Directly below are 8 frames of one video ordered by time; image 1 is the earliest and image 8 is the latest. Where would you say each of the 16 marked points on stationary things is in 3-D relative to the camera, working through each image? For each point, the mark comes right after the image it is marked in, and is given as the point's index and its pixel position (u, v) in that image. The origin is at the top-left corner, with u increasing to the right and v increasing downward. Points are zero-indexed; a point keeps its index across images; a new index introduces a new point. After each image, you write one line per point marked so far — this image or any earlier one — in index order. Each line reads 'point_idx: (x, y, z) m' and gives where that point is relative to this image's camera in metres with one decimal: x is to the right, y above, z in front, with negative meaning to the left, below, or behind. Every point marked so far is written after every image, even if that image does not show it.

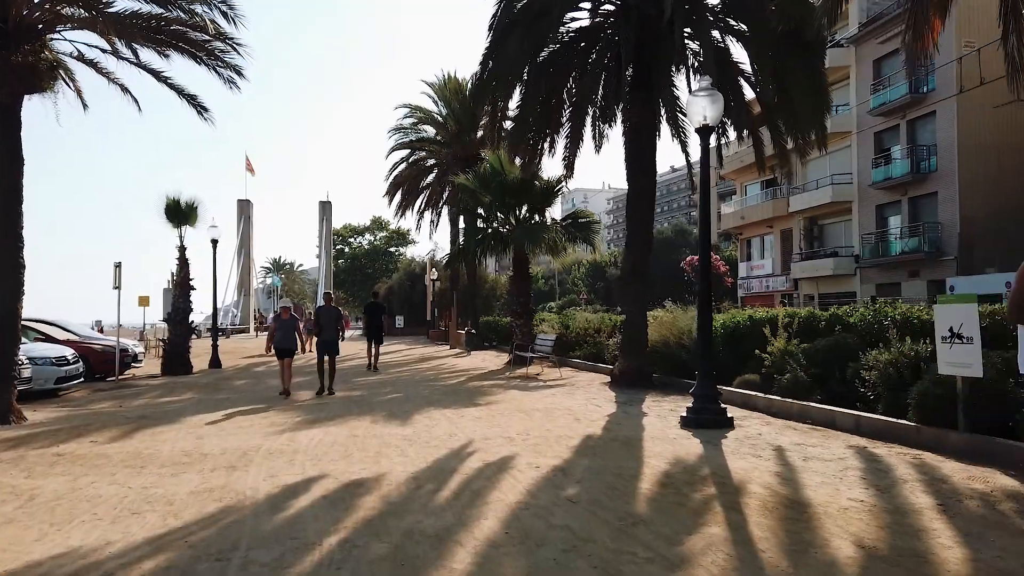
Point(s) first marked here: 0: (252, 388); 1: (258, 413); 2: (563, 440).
0: (-5.5, -2.1, +15.9) m
1: (-3.7, -1.8, +10.8) m
2: (+0.6, -1.6, +8.0) m
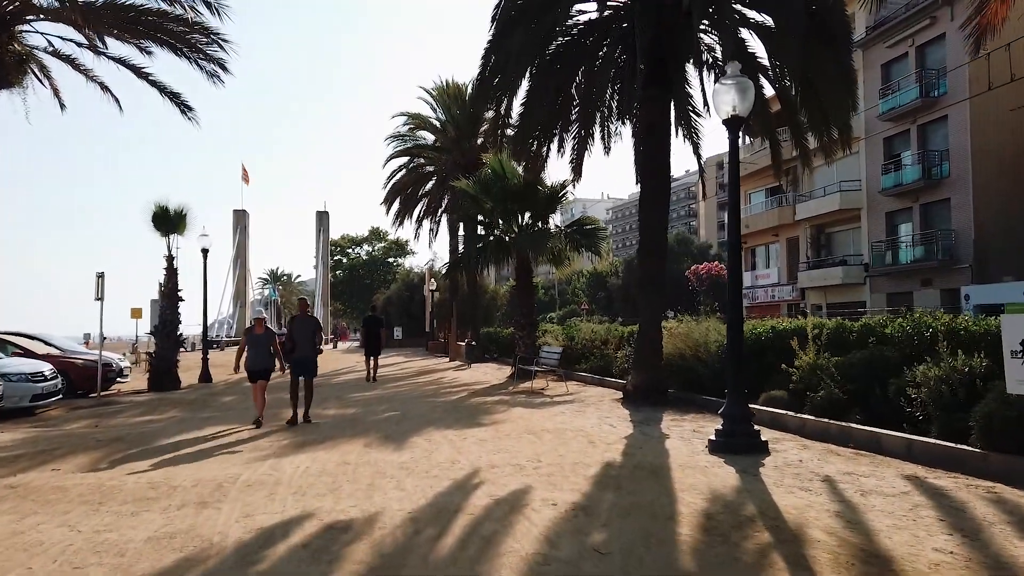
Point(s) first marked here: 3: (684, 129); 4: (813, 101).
0: (-5.4, -2.3, +15.0) m
1: (-3.6, -2.0, +9.9) m
2: (+0.6, -1.7, +7.1) m
3: (+3.4, +3.1, +14.7) m
4: (+4.9, +3.0, +12.2) m
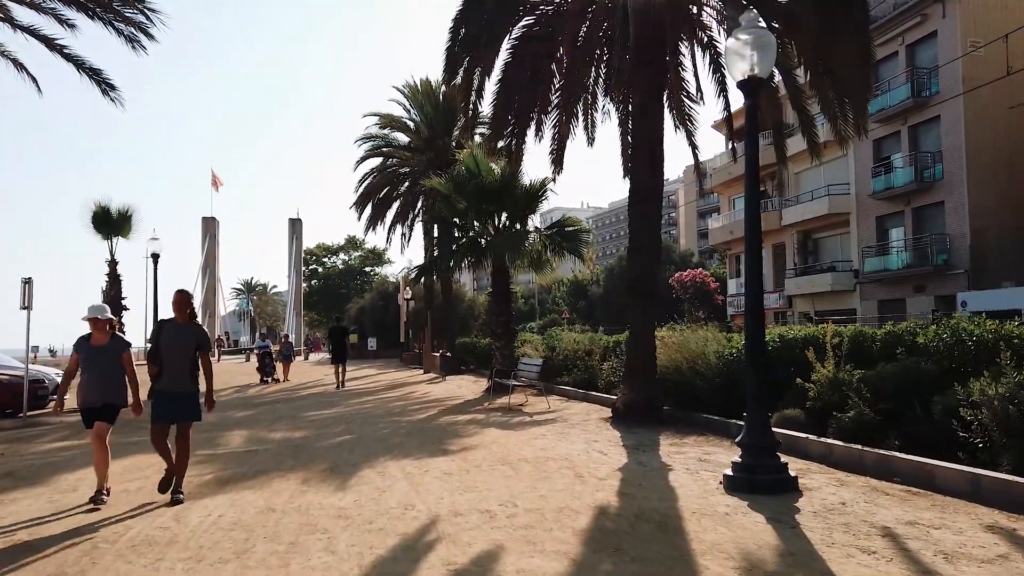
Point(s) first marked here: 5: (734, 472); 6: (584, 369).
0: (-5.9, -2.4, +13.3) m
1: (-3.9, -2.0, +8.2) m
2: (+0.4, -1.7, +5.6) m
3: (+2.9, +3.1, +13.3) m
4: (+4.5, +3.0, +10.8) m
5: (+1.9, -1.6, +6.5) m
6: (+1.5, -1.7, +15.8) m
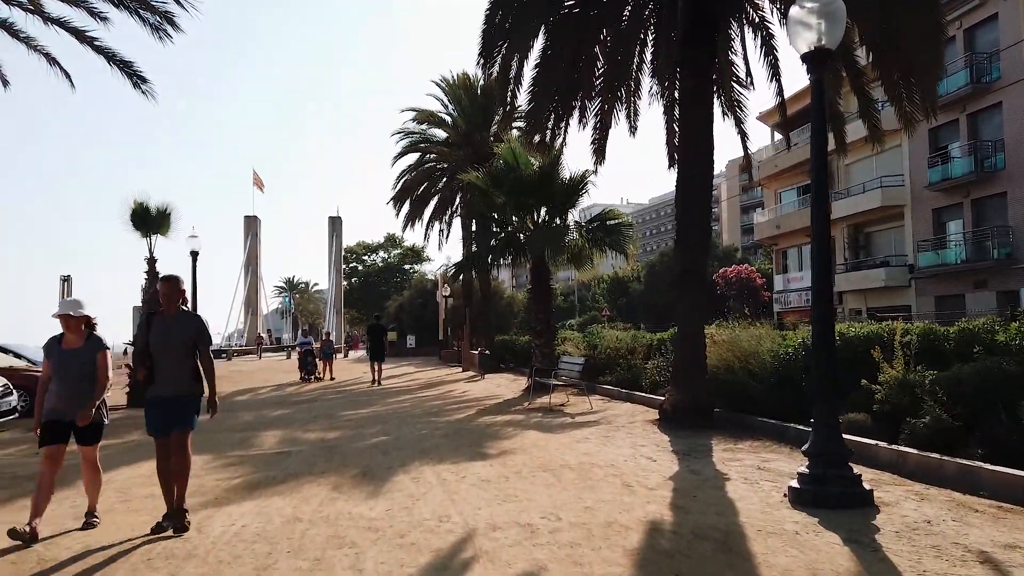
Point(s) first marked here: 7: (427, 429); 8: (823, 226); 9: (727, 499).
0: (-5.2, -2.4, +13.1) m
1: (-3.4, -2.0, +7.9) m
2: (+0.7, -1.7, +5.1) m
3: (+3.6, +3.1, +12.6) m
4: (+5.0, +3.0, +10.1) m
5: (+2.2, -1.5, +5.9) m
6: (+2.3, -1.6, +15.3) m
7: (-1.2, -2.0, +10.9) m
8: (+2.6, +0.5, +6.2) m
9: (+1.7, -1.7, +6.1) m
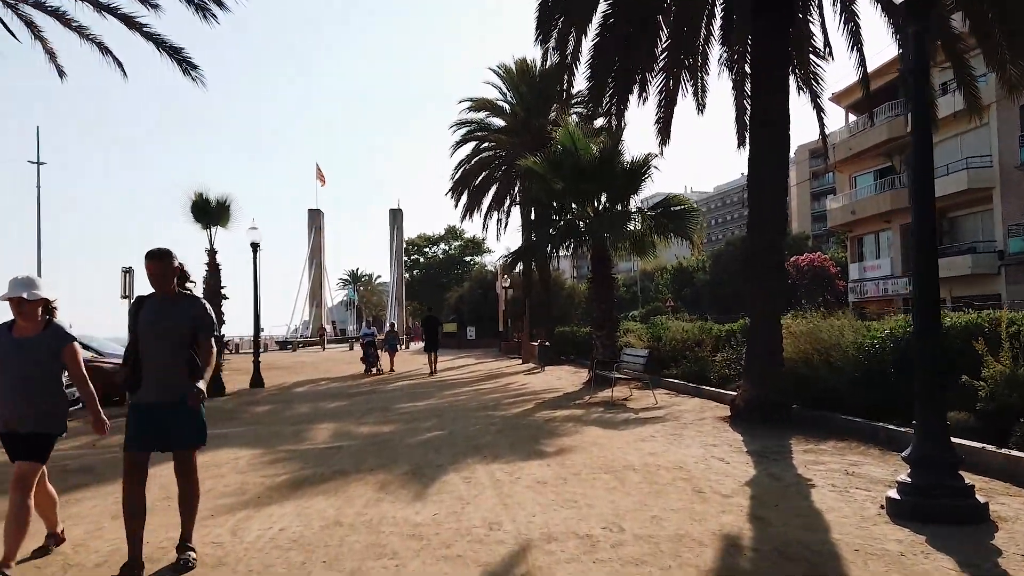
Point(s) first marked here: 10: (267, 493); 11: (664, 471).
0: (-4.1, -2.2, +13.0) m
1: (-2.9, -1.9, +7.7) m
2: (+1.0, -1.6, +4.5) m
3: (+4.5, +3.3, +11.7) m
4: (+5.7, +3.2, +9.0) m
5: (+2.6, -1.4, +5.1) m
6: (+3.5, -1.4, +14.5) m
7: (-0.4, -1.9, +10.4) m
8: (+3.0, +0.6, +5.4) m
9: (+2.2, -1.6, +5.4) m
10: (-2.2, -1.8, +6.6) m
11: (+1.4, -1.6, +6.7) m
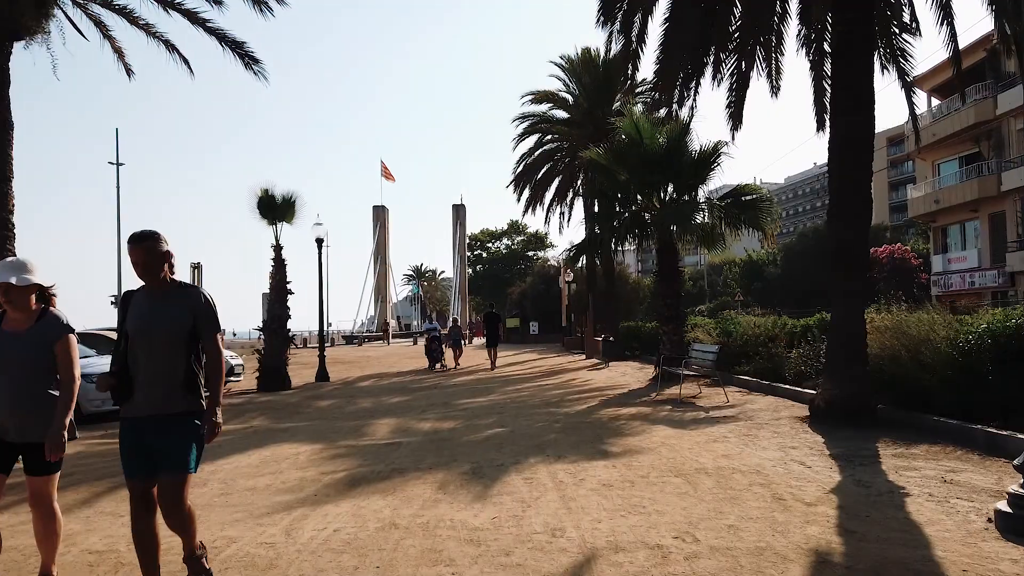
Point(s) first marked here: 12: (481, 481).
0: (-3.1, -2.1, +12.9) m
1: (-2.2, -1.8, +7.6) m
2: (+1.4, -1.5, +4.0) m
3: (+5.5, +3.5, +10.9) m
4: (+6.4, +3.3, +8.2) m
5: (+3.0, -1.3, +4.6) m
6: (+4.7, -1.3, +13.8) m
7: (+0.5, -1.8, +10.1) m
8: (+3.4, +0.7, +4.8) m
9: (+2.6, -1.5, +4.9) m
10: (-1.6, -1.7, +6.4) m
11: (+1.9, -1.6, +6.3) m
12: (-0.3, -1.7, +6.5) m
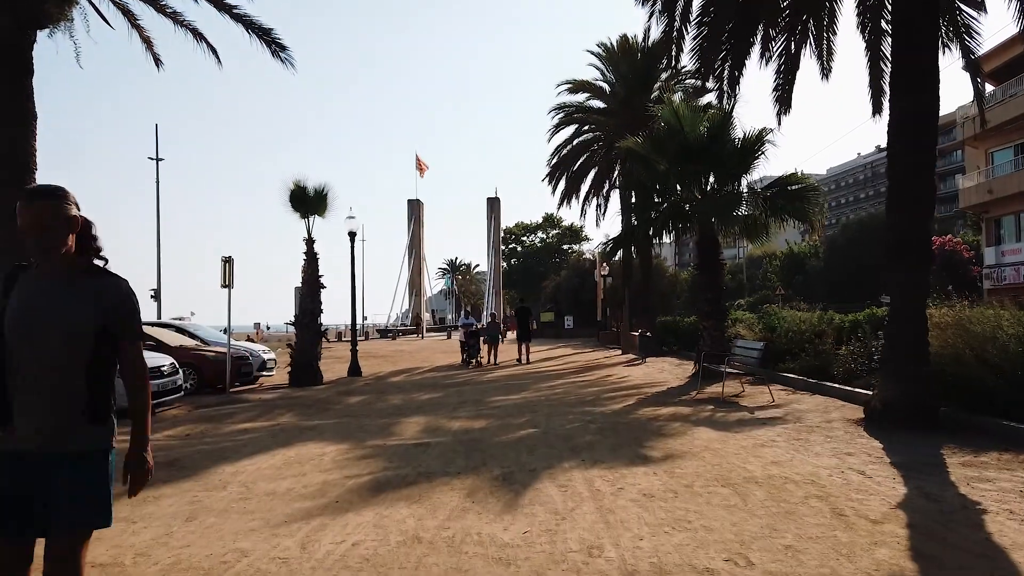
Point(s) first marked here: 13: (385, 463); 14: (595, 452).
0: (-2.5, -2.0, +12.7) m
1: (-1.9, -1.7, +7.2) m
2: (+1.5, -1.5, +3.5) m
3: (+5.9, +3.5, +10.2) m
4: (+6.8, +3.4, +7.4) m
5: (+3.2, -1.3, +4.0) m
6: (+5.3, -1.2, +13.2) m
7: (+0.9, -1.7, +9.6) m
8: (+3.6, +0.8, +4.2) m
9: (+2.8, -1.5, +4.3) m
10: (-1.3, -1.7, +6.1) m
11: (+2.2, -1.5, +5.8) m
12: (0.0, -1.6, +6.1) m
13: (-1.3, -1.8, +7.5) m
14: (+0.8, -1.6, +7.5) m
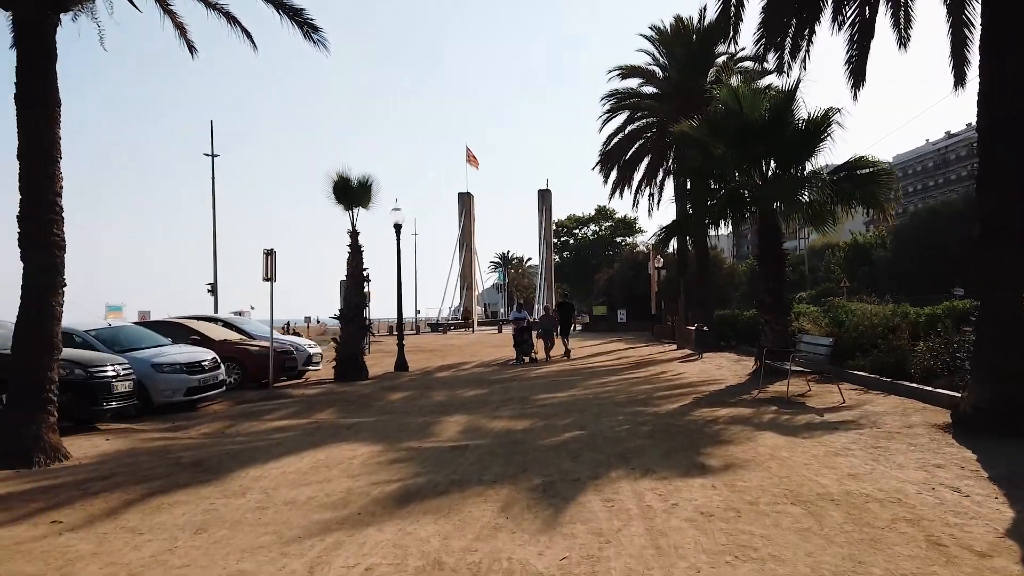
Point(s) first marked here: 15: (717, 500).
0: (-1.7, -1.9, +12.2) m
1: (-1.5, -1.7, +6.7) m
2: (+1.6, -1.4, +2.8) m
3: (+6.5, +3.7, +9.1) m
4: (+7.1, +3.5, +6.3) m
5: (+3.4, -1.2, +3.1) m
6: (+6.1, -1.0, +12.1) m
7: (+1.4, -1.6, +8.9) m
8: (+3.7, +0.8, +3.3) m
9: (+2.9, -1.4, +3.5) m
10: (-1.1, -1.6, +5.6) m
11: (+2.4, -1.4, +5.0) m
12: (+0.3, -1.5, +5.4) m
13: (-0.9, -1.7, +6.9) m
14: (+1.2, -1.5, +6.8) m
15: (+1.4, -1.5, +5.3) m
